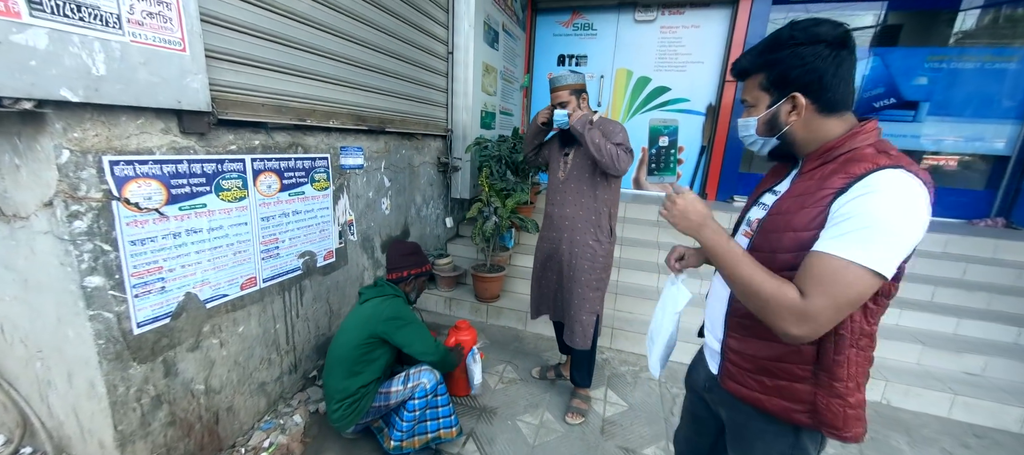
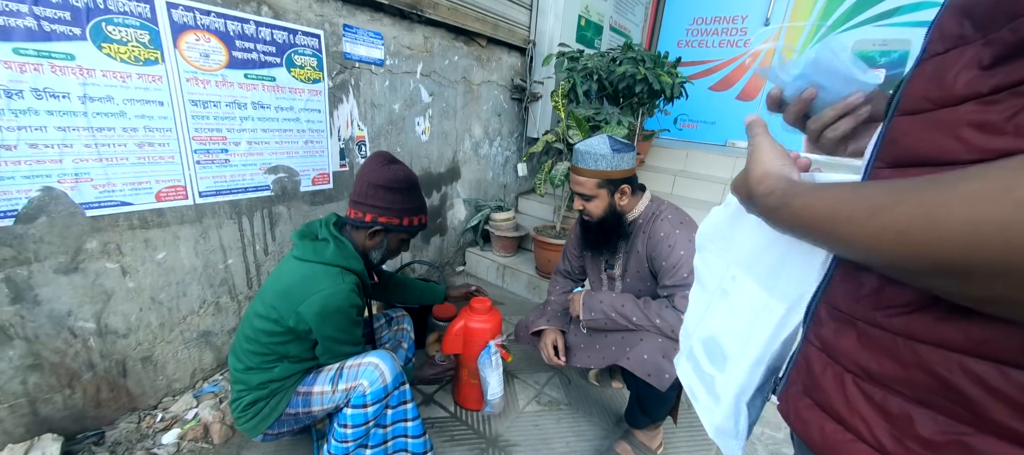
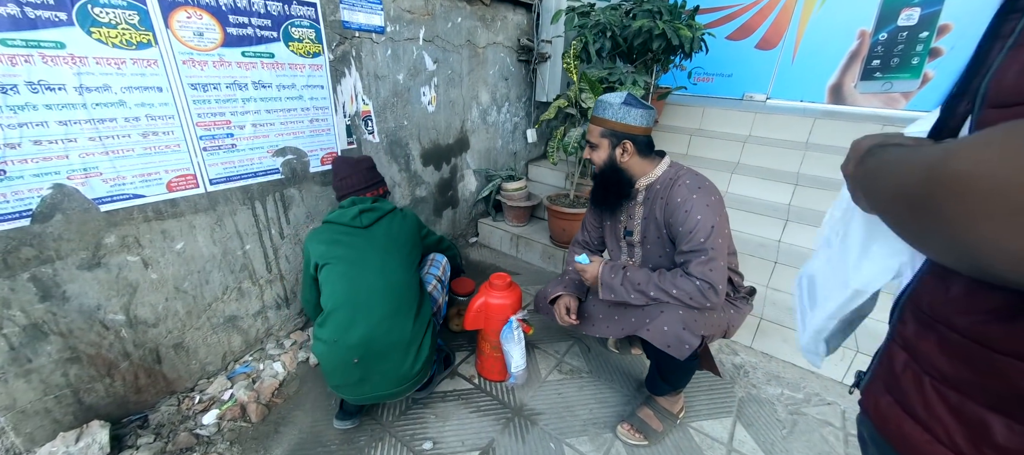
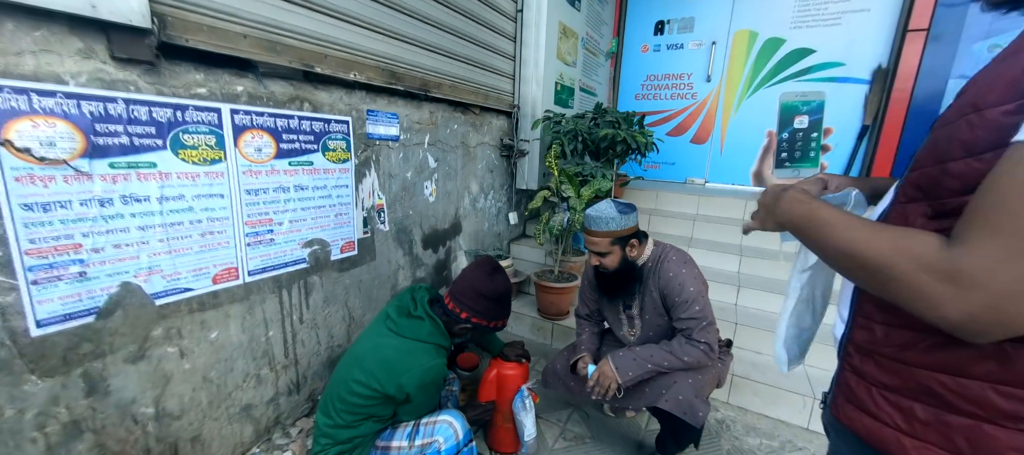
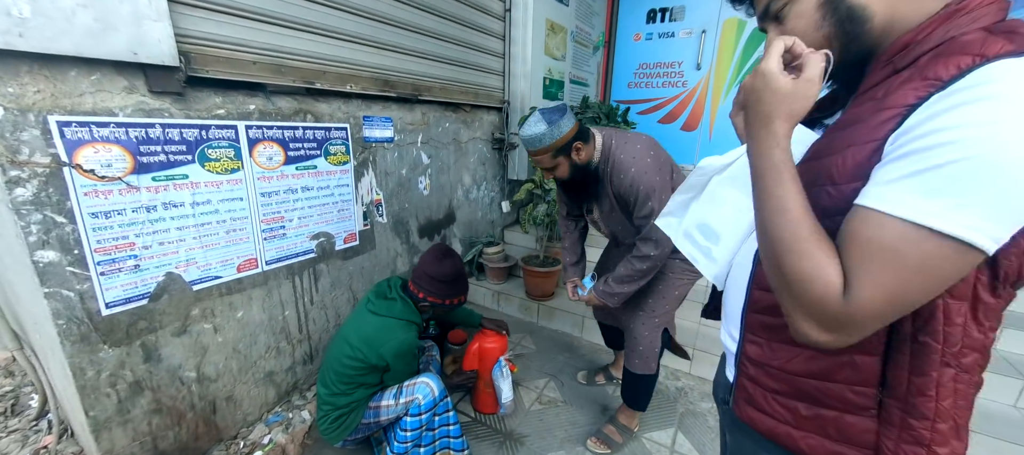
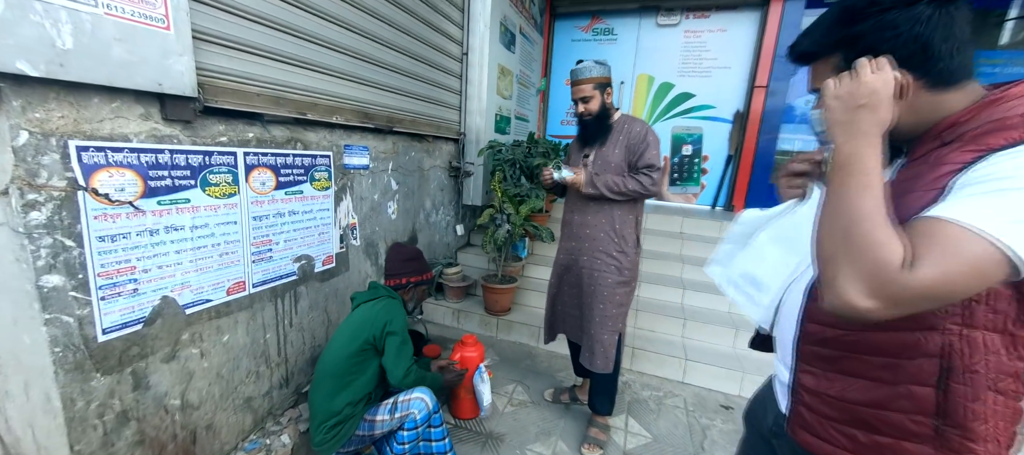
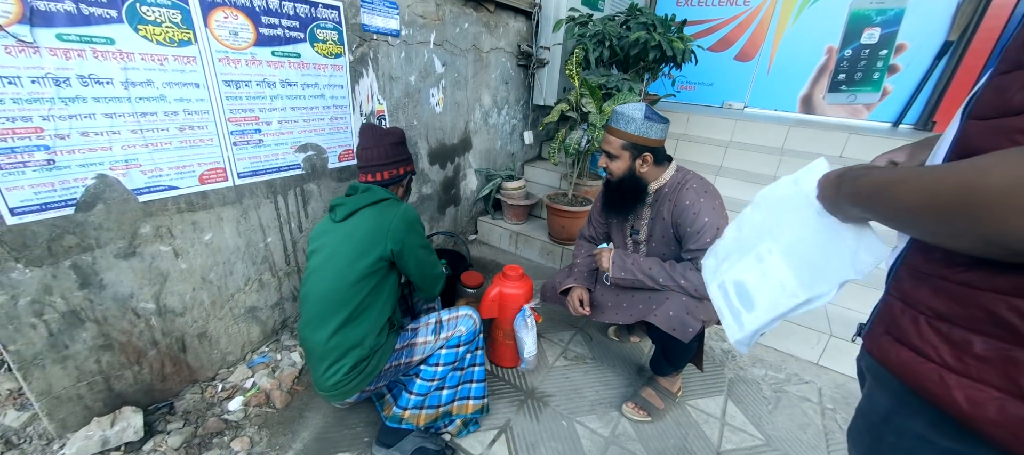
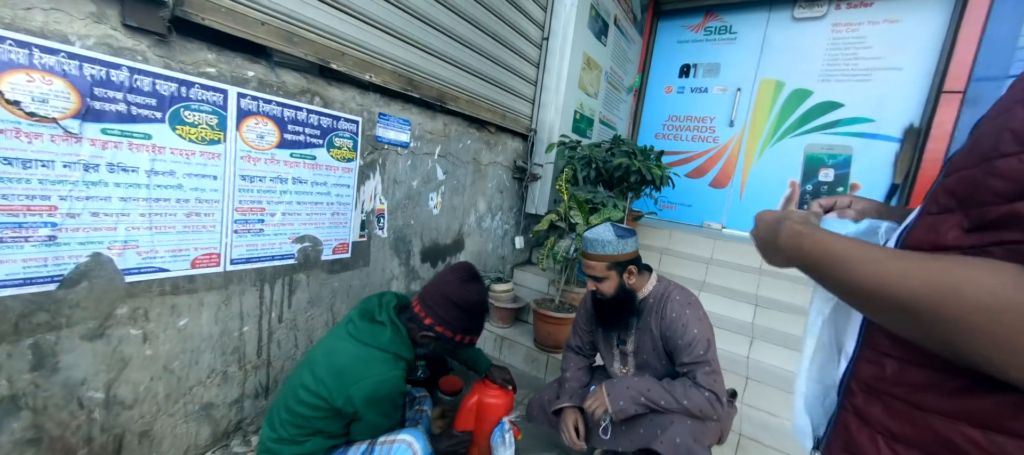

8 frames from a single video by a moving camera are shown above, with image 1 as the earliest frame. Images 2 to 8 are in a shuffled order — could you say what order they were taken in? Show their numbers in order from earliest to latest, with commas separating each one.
6, 5, 4, 8, 2, 7, 3
